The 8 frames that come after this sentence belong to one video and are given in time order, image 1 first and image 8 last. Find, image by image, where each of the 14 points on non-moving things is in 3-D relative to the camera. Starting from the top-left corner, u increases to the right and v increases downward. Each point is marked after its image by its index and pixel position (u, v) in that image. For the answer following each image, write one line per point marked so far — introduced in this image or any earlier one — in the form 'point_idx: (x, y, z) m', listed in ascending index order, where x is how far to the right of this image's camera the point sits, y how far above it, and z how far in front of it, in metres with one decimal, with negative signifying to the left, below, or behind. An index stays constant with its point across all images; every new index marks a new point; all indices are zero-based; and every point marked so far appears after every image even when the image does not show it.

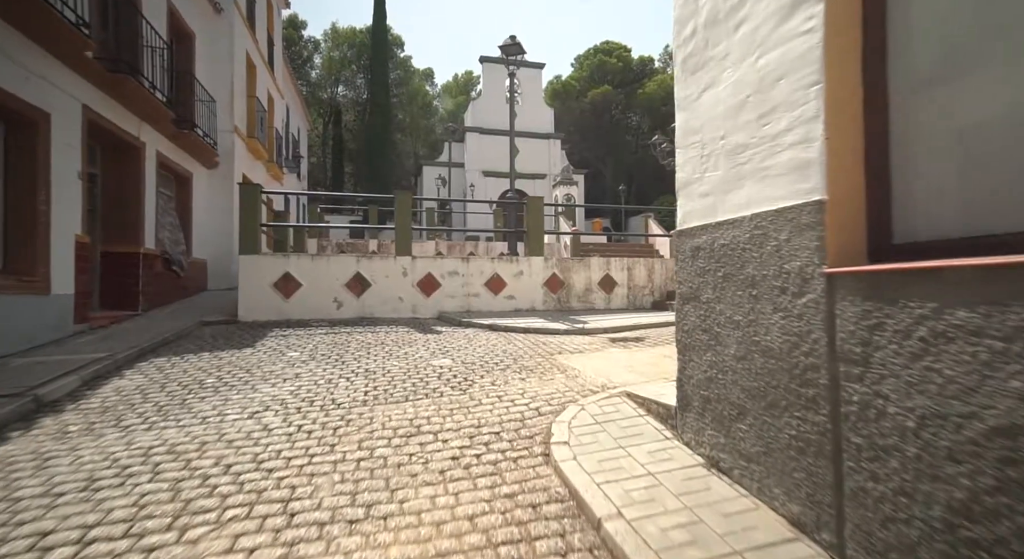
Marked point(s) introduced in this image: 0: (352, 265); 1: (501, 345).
0: (-2.5, +0.2, +7.6) m
1: (-0.1, -0.8, +5.9) m
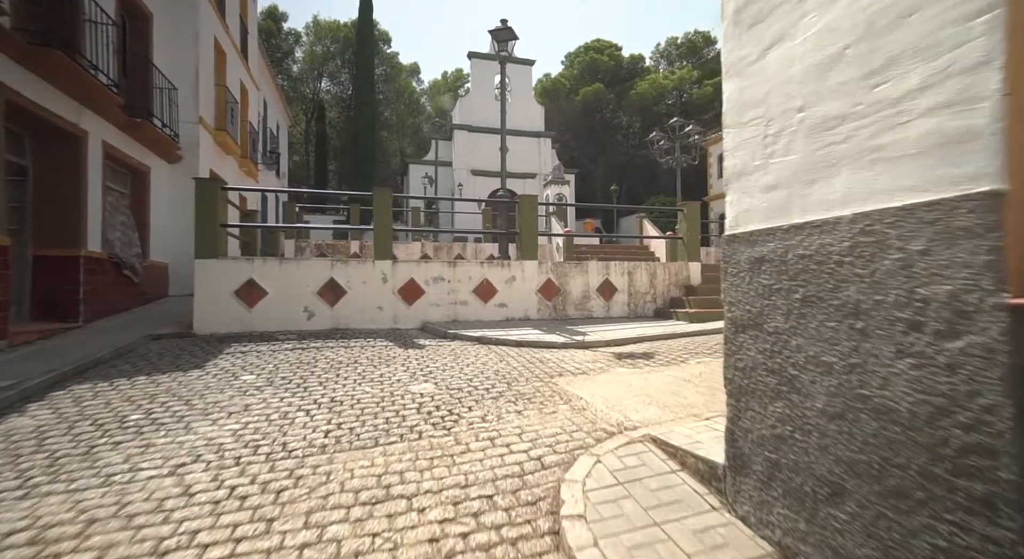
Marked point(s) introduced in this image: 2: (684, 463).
0: (-2.6, +0.1, +6.9) m
1: (-0.2, -0.9, +5.2) m
2: (+0.9, -1.0, +2.5) m
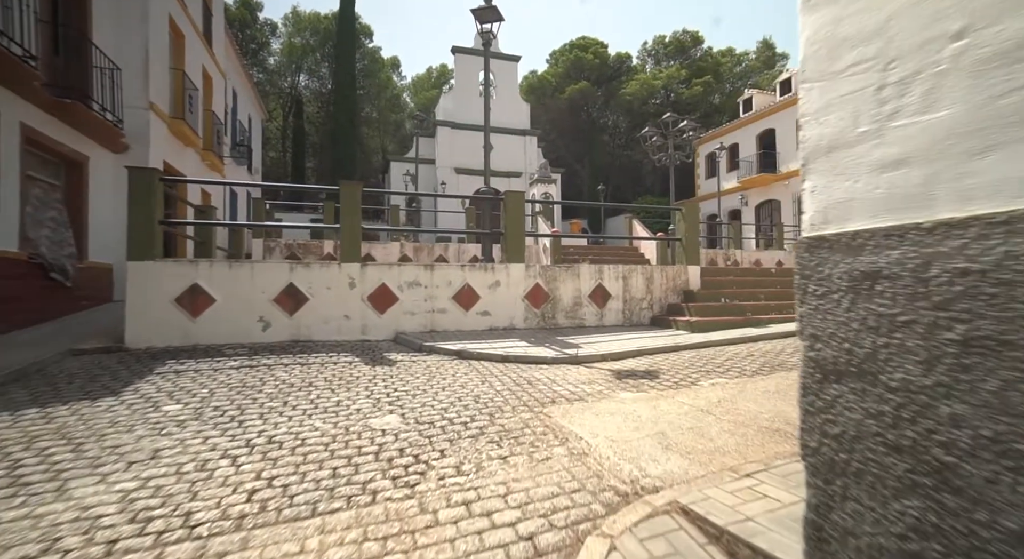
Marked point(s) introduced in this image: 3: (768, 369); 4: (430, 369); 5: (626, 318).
0: (-2.8, +0.1, +6.0) m
1: (-0.4, -1.0, +4.5) m
2: (+0.8, -1.0, +1.8) m
3: (+2.6, -0.9, +4.9) m
4: (-0.9, -0.9, +5.2) m
5: (+1.9, -0.6, +8.0) m
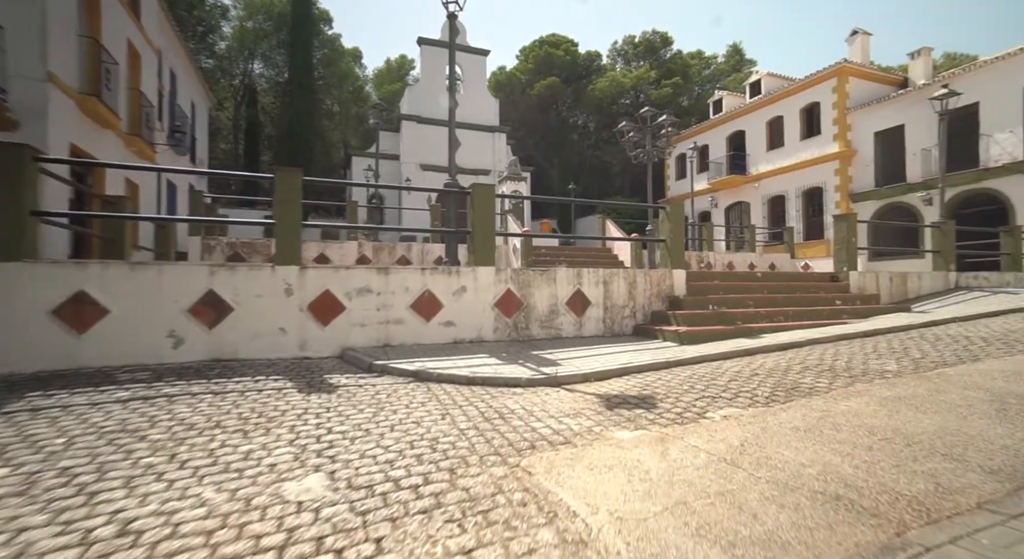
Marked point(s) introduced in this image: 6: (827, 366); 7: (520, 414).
0: (-3.2, 0.0, +4.9) m
1: (-0.6, -1.0, +3.5) m
2: (+0.8, -1.1, +1.0) m
3: (+2.3, -1.0, +4.1) m
4: (-1.2, -1.0, +4.3) m
5: (+1.4, -0.7, +7.2) m
6: (+3.3, -0.9, +5.1) m
7: (+0.1, -1.0, +3.8) m
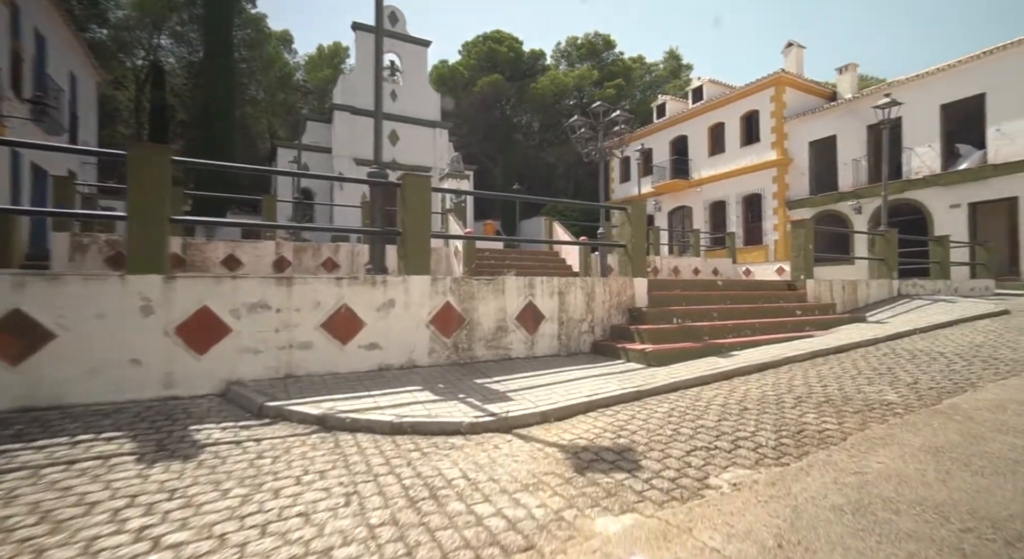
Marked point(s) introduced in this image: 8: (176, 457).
0: (-3.6, -0.1, +3.5) m
1: (-0.9, -1.2, +2.4) m
2: (+0.7, -1.2, 0.0) m
3: (+1.9, -1.1, +3.3) m
4: (-1.6, -1.1, +3.0) m
5: (+0.6, -0.8, +6.2) m
6: (+2.8, -1.0, +4.4) m
7: (-0.3, -1.2, +2.7) m
8: (-2.1, -1.1, +3.0) m
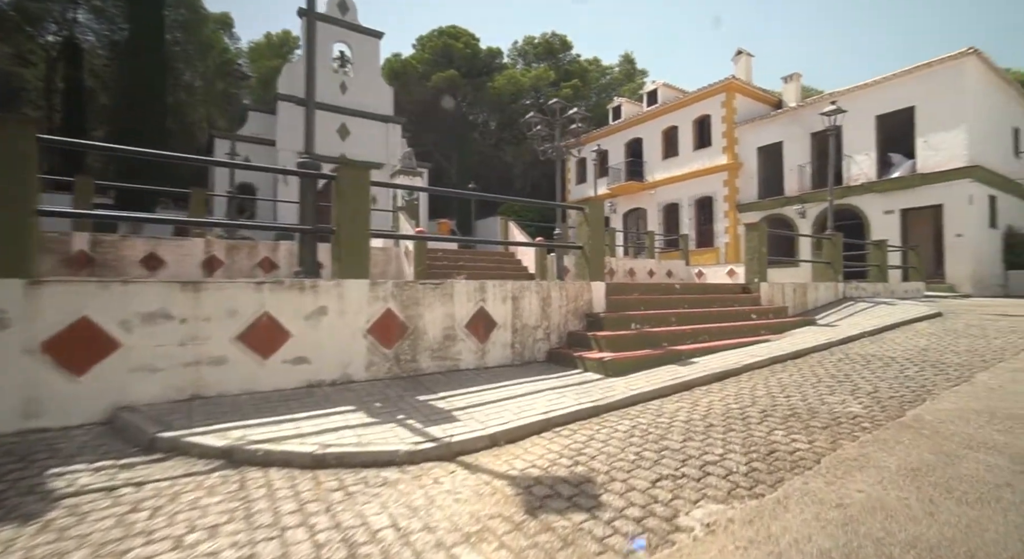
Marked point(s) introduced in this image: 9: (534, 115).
0: (-4.0, -0.1, +2.7) m
1: (-1.2, -1.2, +1.8) m
2: (+0.7, -1.3, -0.4) m
3: (+1.5, -1.1, +3.0) m
4: (-1.9, -1.2, +2.4) m
5: (0.0, -0.9, +5.8) m
6: (+2.3, -1.1, +4.2) m
7: (-0.6, -1.2, +2.2) m
8: (-2.4, -1.1, +2.4) m
9: (+0.6, +3.7, +11.3) m
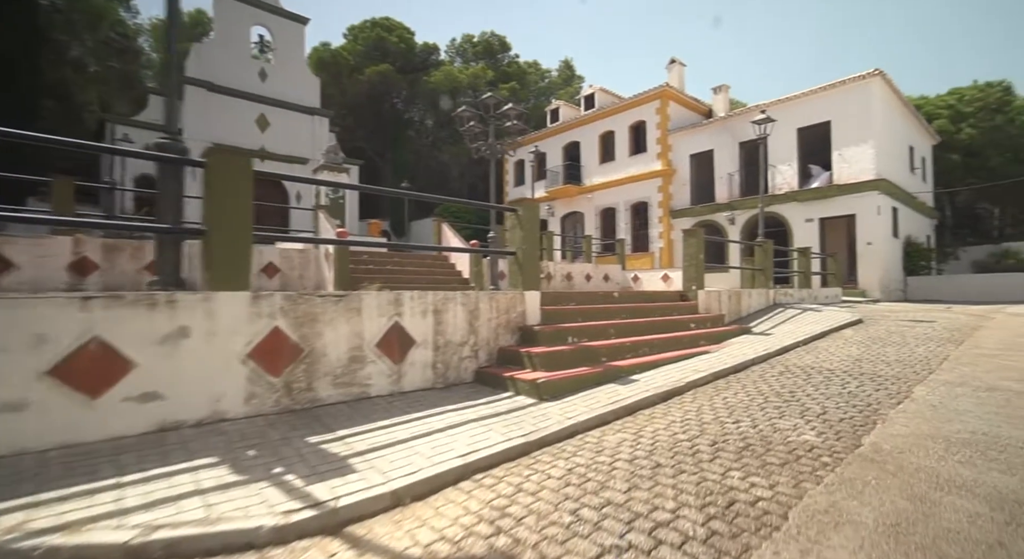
0: (-4.4, -0.2, +1.5) m
1: (-1.5, -1.3, +1.0) m
2: (+0.6, -1.3, -1.0) m
3: (+1.1, -1.2, +2.5) m
4: (-2.2, -1.2, +1.5) m
5: (-0.8, -1.0, +5.1) m
6: (+1.7, -1.2, +3.7) m
7: (-0.9, -1.3, +1.4) m
8: (-2.8, -1.2, +1.4) m
9: (-0.9, +3.6, +10.6) m
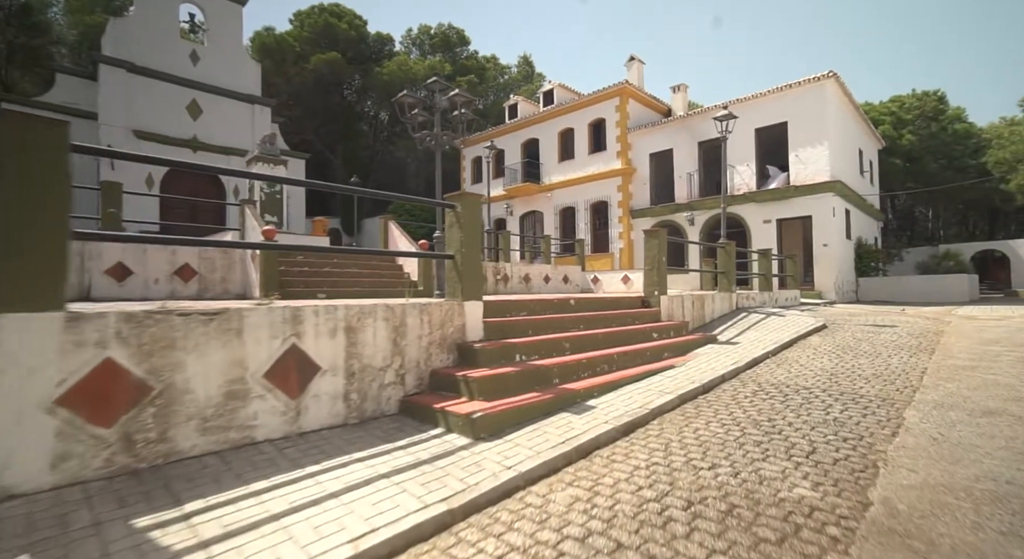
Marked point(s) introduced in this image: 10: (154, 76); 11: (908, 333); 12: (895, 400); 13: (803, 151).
0: (-4.7, -0.3, +0.2) m
1: (-1.8, -1.4, -0.1) m
2: (+0.5, -1.4, -1.9) m
3: (+0.7, -1.3, +1.6) m
4: (-2.5, -1.3, +0.4) m
5: (-1.4, -1.1, +4.1) m
6: (+1.2, -1.3, +2.9) m
7: (-1.2, -1.4, +0.4) m
8: (-3.0, -1.3, +0.2) m
9: (-1.9, +3.5, +9.6) m
10: (-12.9, +7.3, +17.5) m
11: (+7.3, -1.0, +9.0) m
12: (+3.8, -1.2, +4.8) m
13: (+10.8, +4.7, +18.1) m
